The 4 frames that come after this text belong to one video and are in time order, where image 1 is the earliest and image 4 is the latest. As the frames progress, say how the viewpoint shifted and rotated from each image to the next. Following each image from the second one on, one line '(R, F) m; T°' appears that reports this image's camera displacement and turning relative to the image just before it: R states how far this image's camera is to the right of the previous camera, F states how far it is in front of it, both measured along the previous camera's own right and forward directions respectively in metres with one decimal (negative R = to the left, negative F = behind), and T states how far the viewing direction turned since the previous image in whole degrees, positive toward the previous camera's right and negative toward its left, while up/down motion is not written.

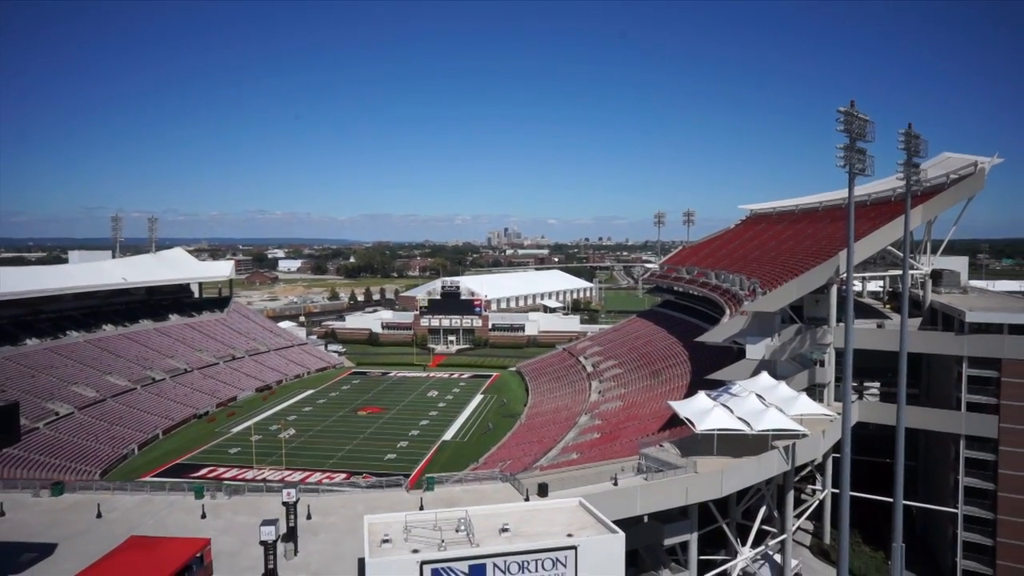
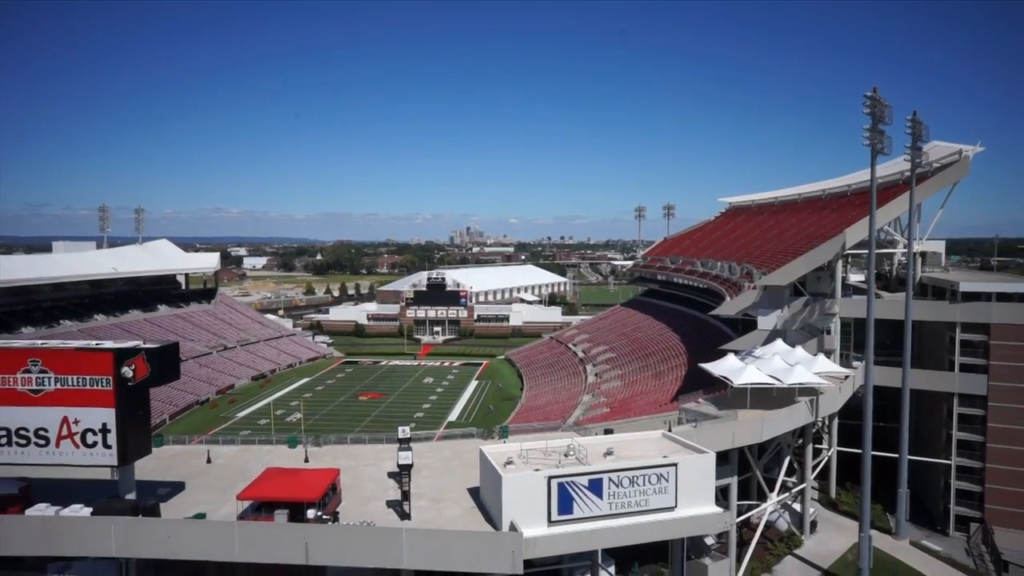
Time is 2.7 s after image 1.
(-2.5, -1.3) m; +3°
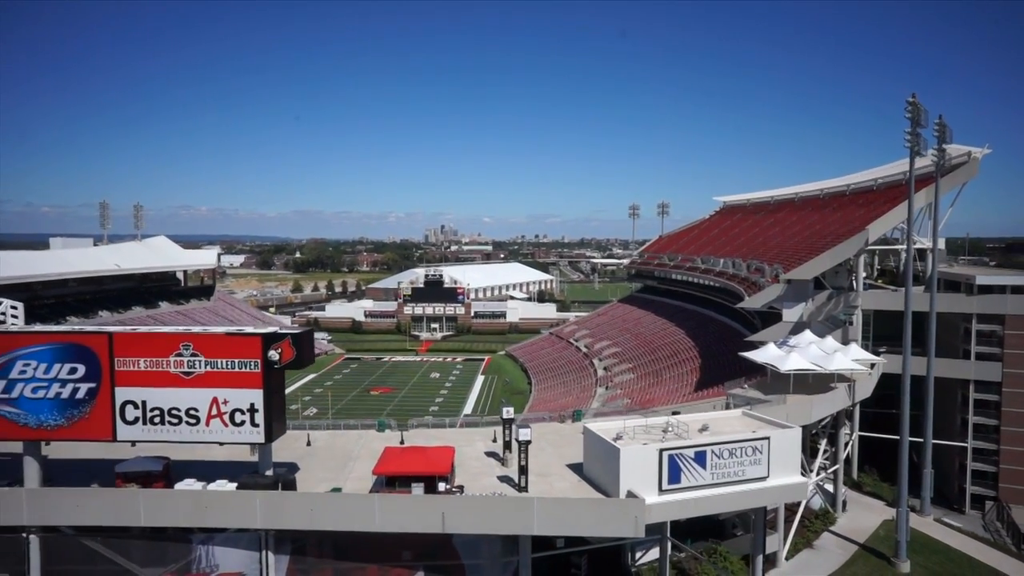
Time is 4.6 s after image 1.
(-2.5, -0.9) m; +2°
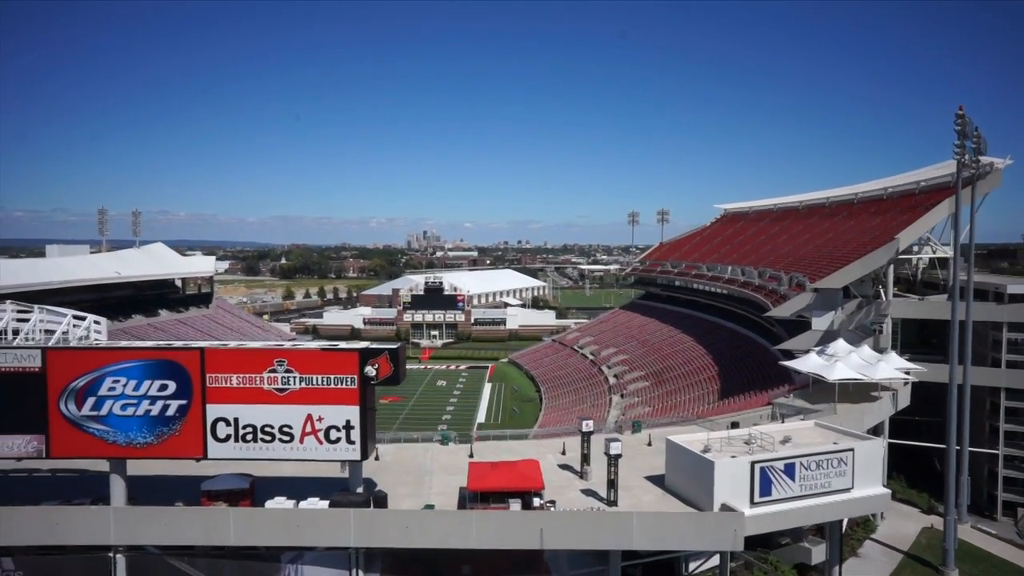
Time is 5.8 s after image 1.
(-1.9, +0.1) m; +1°
